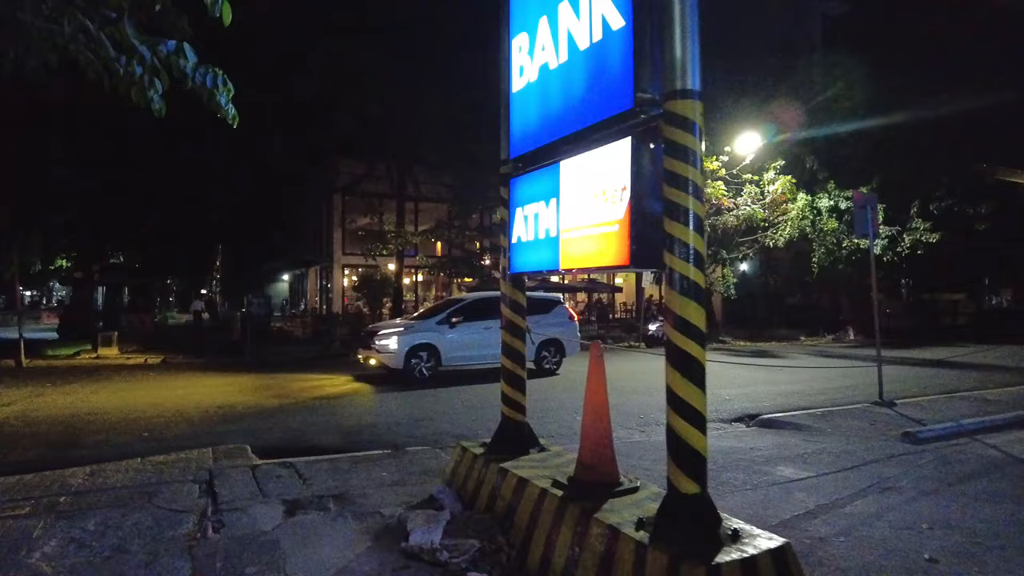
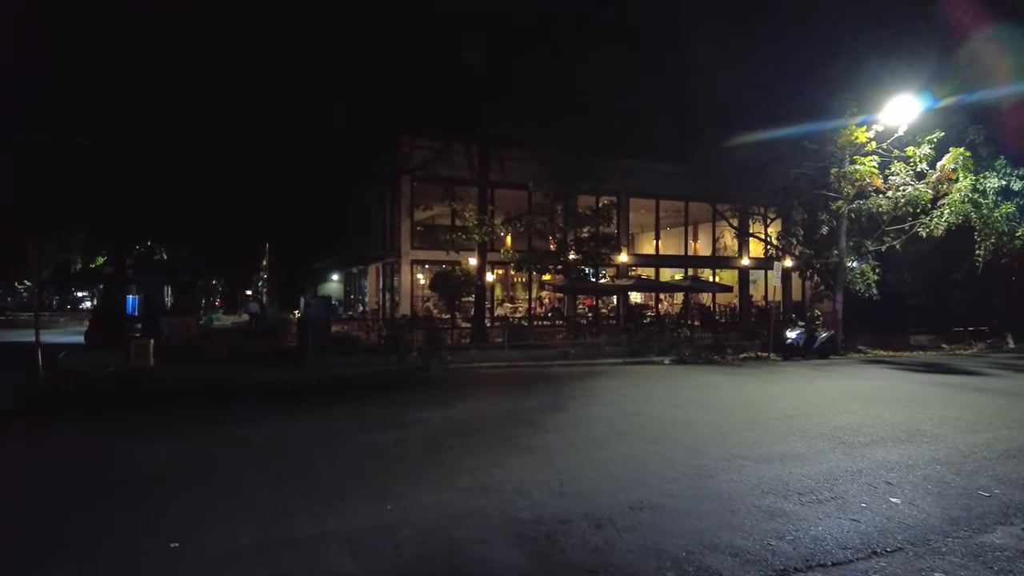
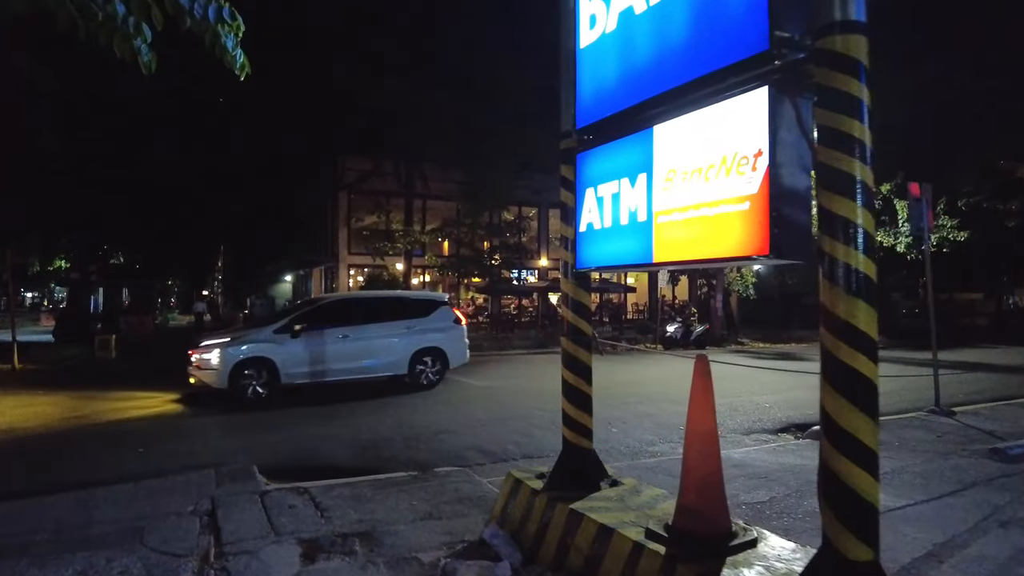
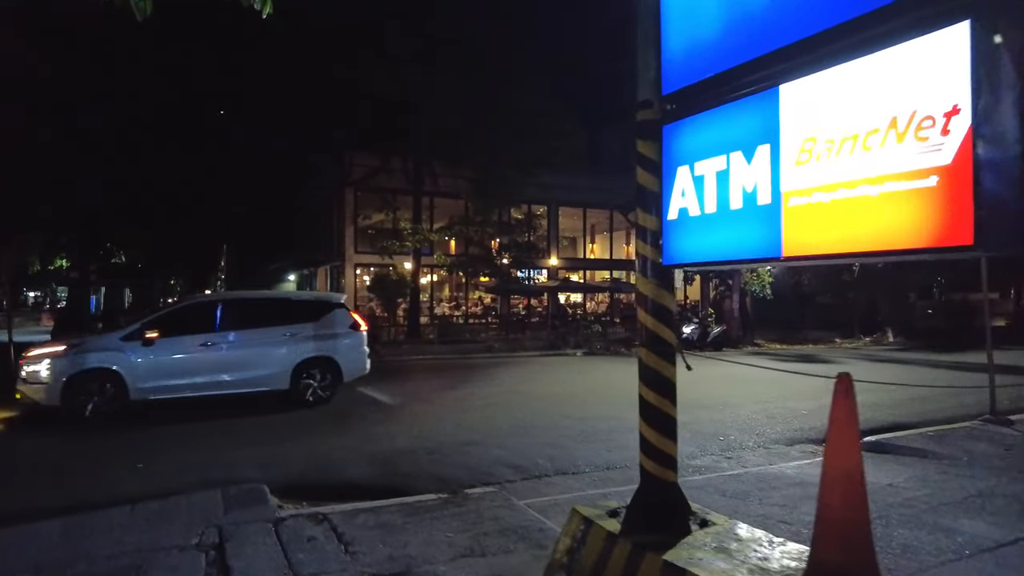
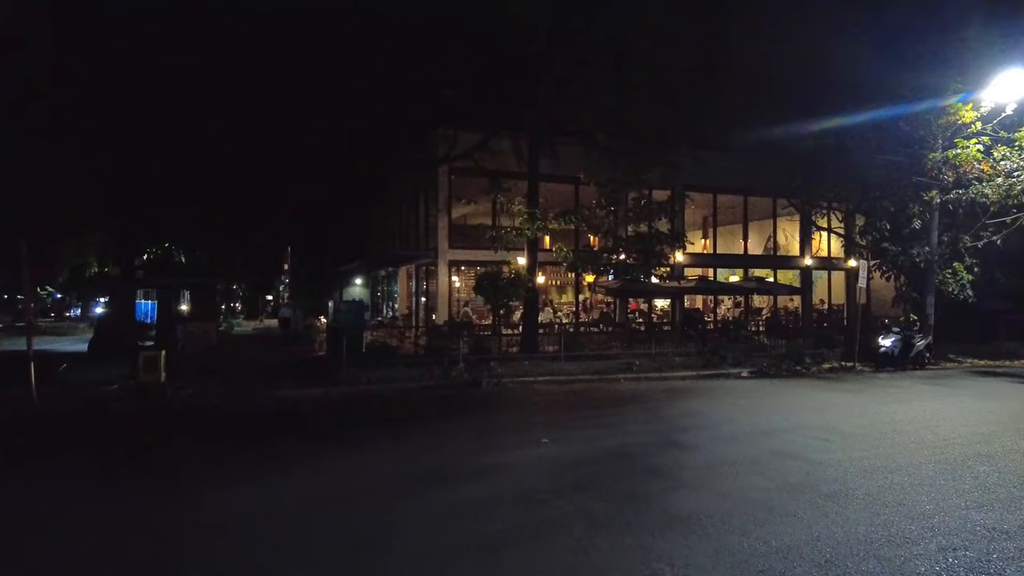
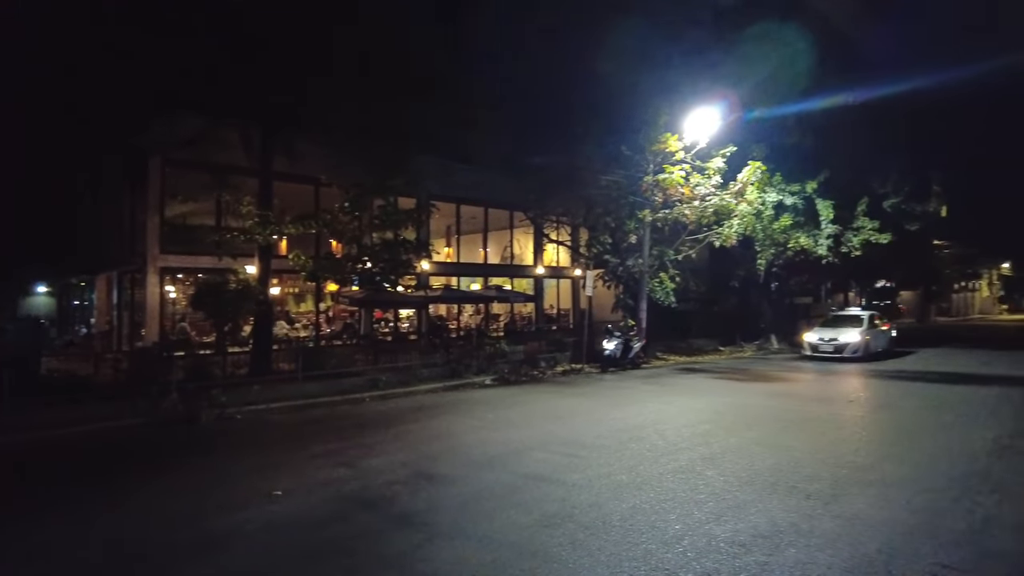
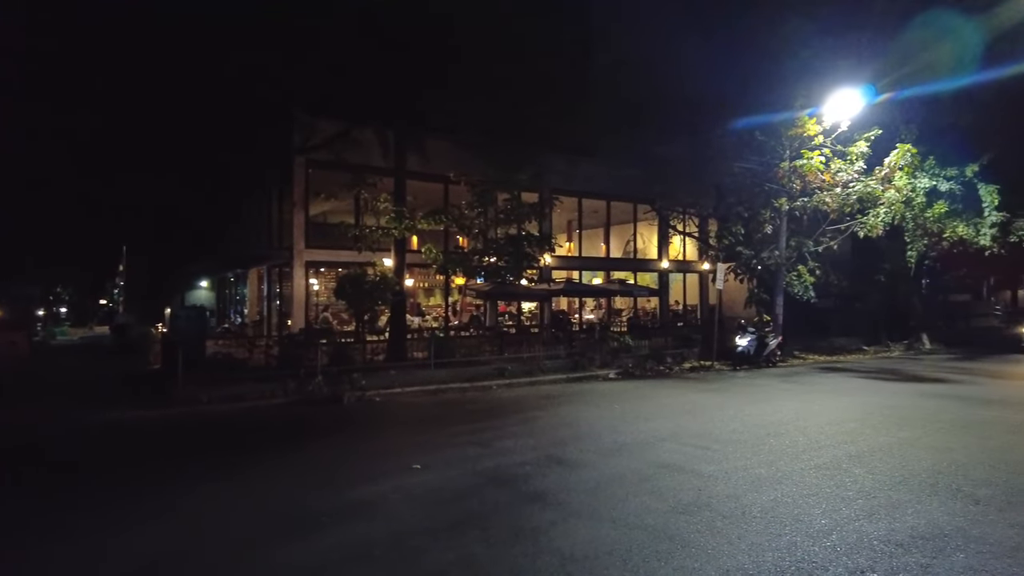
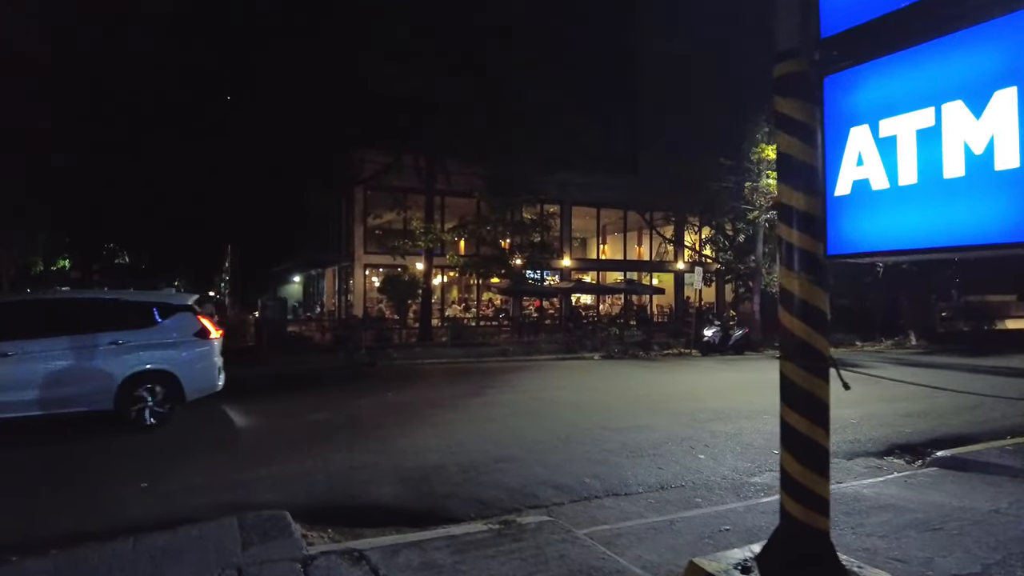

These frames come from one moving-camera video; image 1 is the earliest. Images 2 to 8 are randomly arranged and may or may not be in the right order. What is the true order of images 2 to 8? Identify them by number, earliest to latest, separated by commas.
3, 4, 8, 2, 5, 7, 6
